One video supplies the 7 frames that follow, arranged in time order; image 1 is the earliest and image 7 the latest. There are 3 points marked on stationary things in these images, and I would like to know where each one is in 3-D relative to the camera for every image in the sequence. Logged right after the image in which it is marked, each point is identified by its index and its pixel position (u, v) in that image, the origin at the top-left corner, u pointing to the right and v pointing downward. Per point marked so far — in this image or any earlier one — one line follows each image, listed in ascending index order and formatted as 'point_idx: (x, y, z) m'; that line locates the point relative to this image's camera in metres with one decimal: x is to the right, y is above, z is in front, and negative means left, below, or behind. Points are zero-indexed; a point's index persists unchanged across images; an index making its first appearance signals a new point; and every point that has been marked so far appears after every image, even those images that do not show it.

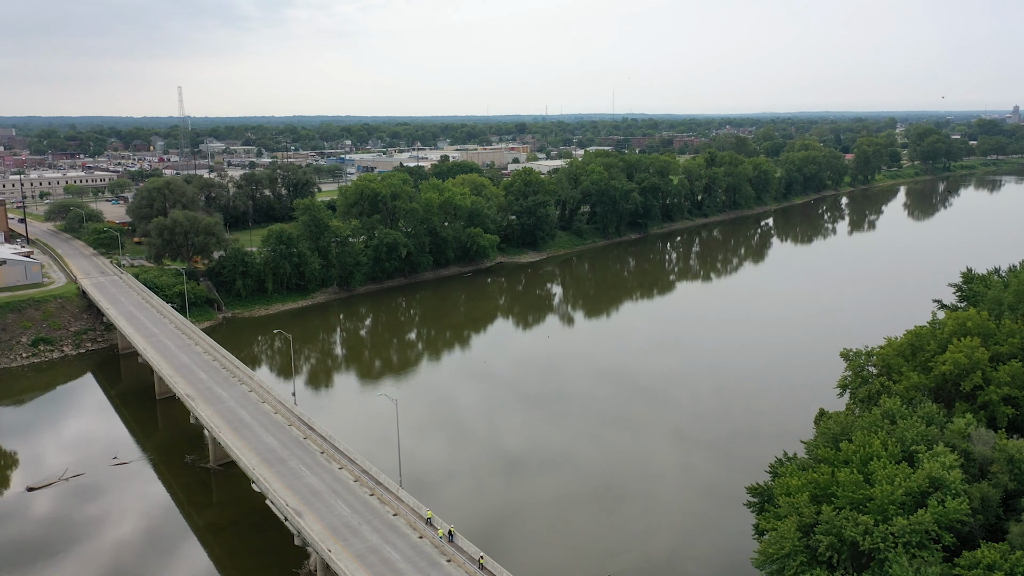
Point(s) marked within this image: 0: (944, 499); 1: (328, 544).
0: (+9.4, -4.5, +14.8) m
1: (-4.8, -6.7, +17.9) m
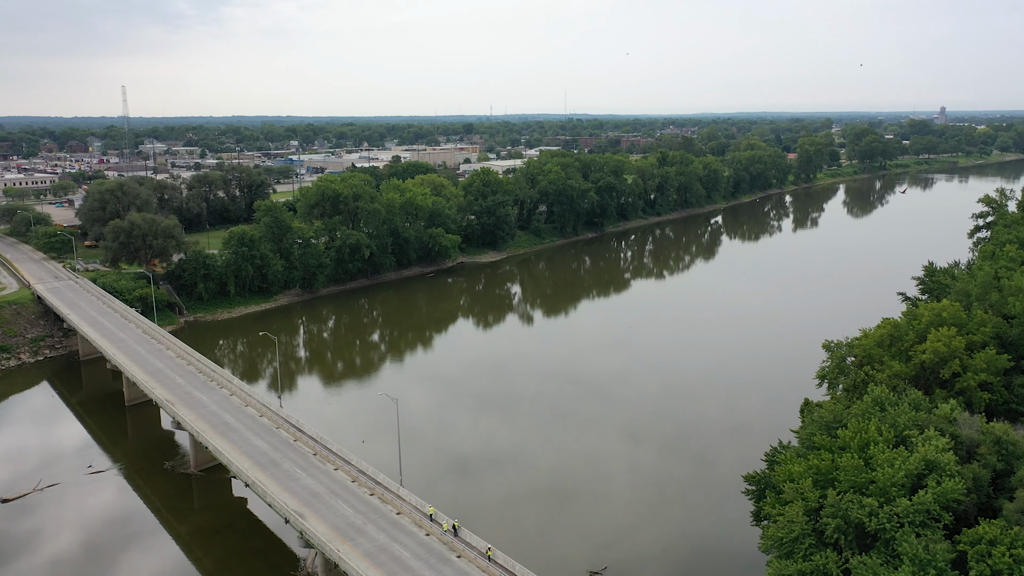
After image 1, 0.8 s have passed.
0: (+9.7, -4.3, +15.5) m
1: (-4.5, -6.7, +17.8) m
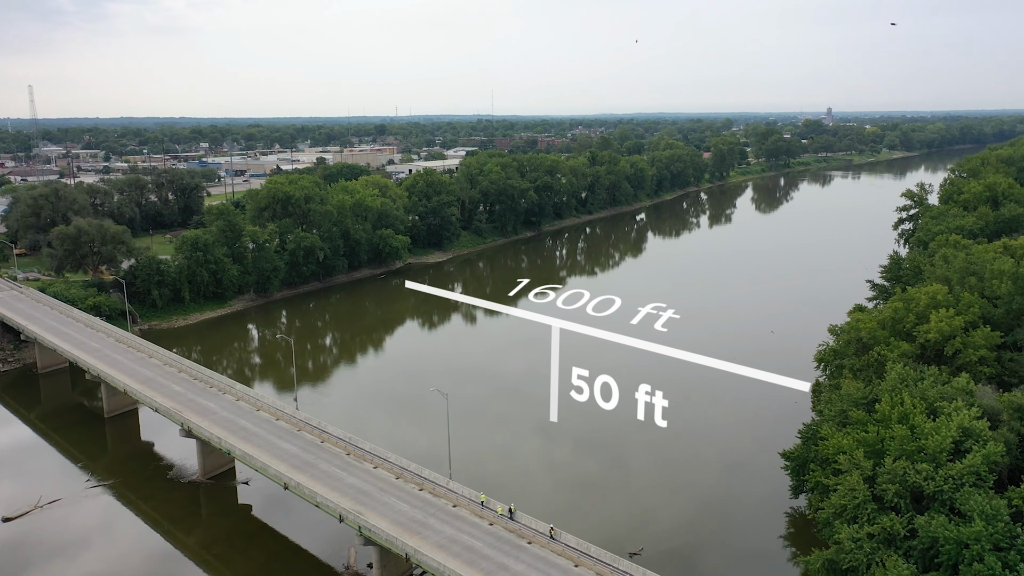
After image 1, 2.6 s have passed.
0: (+11.6, -3.9, +16.9) m
1: (-2.8, -6.5, +17.9) m
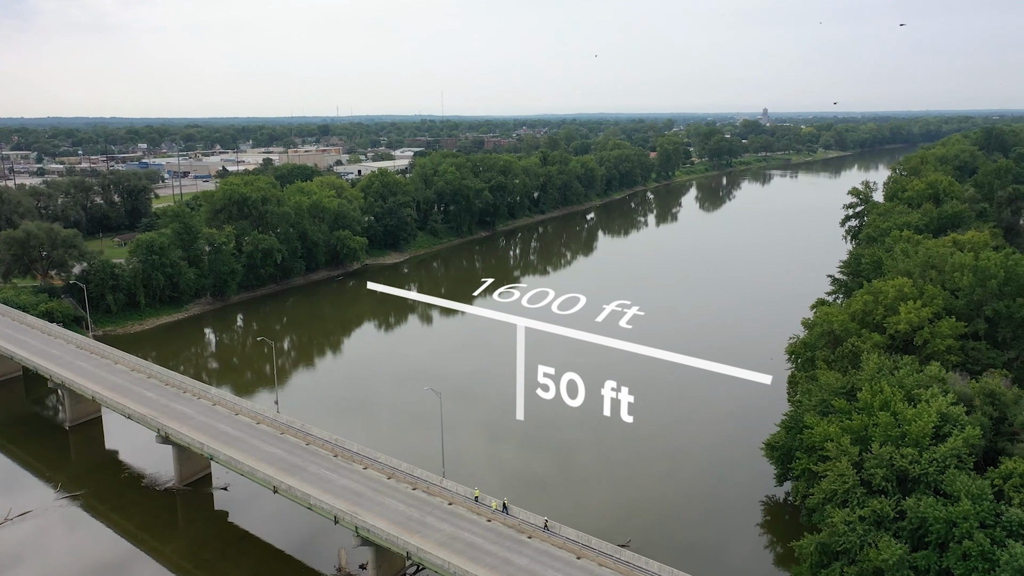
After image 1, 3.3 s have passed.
0: (+11.6, -3.6, +17.8) m
1: (-2.7, -6.5, +17.8) m
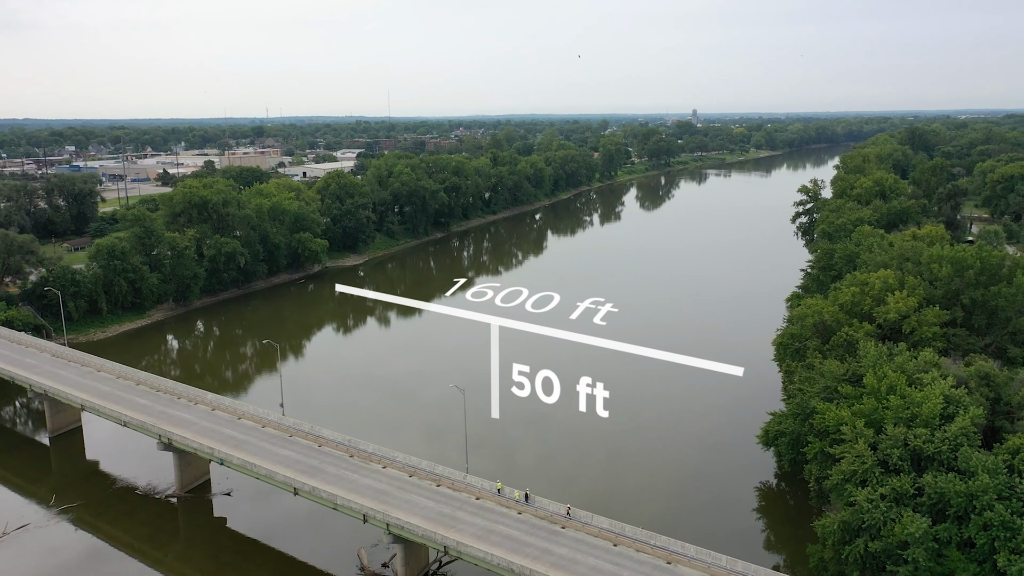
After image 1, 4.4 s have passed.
0: (+12.4, -3.3, +18.9) m
1: (-1.8, -6.4, +18.0) m
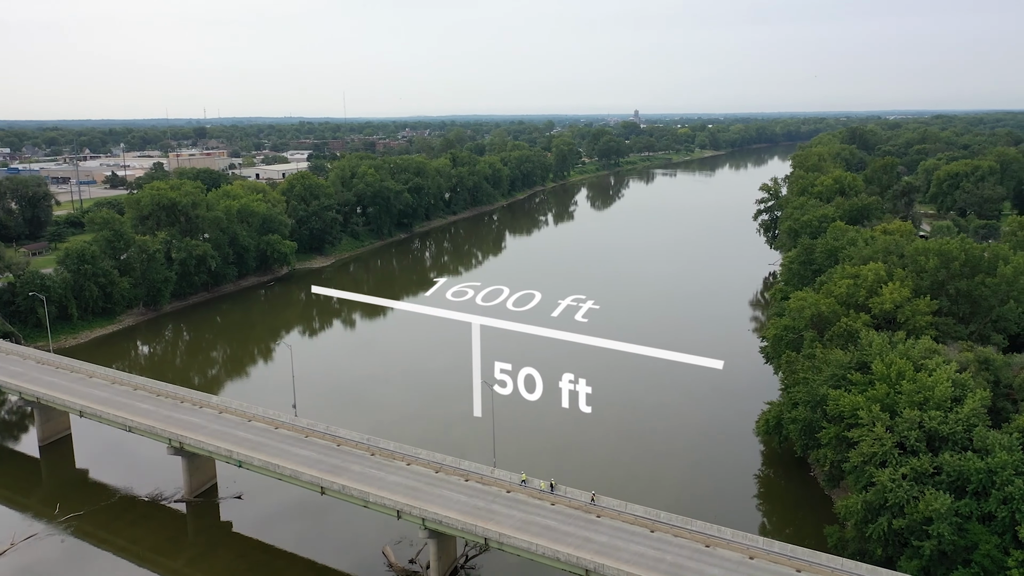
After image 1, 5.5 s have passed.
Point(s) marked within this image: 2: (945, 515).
0: (+13.3, -3.0, +19.9) m
1: (-0.8, -6.3, +18.2) m
2: (+10.5, -5.5, +16.7) m
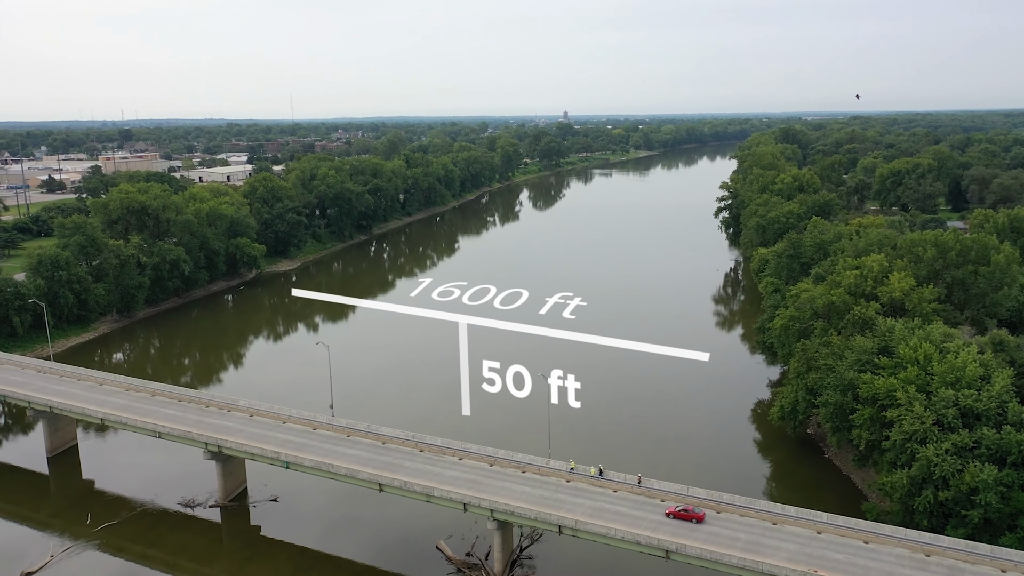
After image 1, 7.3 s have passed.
0: (+15.0, -2.6, +21.3) m
1: (+1.1, -6.2, +18.8) m
2: (+12.5, -5.2, +17.9) m
